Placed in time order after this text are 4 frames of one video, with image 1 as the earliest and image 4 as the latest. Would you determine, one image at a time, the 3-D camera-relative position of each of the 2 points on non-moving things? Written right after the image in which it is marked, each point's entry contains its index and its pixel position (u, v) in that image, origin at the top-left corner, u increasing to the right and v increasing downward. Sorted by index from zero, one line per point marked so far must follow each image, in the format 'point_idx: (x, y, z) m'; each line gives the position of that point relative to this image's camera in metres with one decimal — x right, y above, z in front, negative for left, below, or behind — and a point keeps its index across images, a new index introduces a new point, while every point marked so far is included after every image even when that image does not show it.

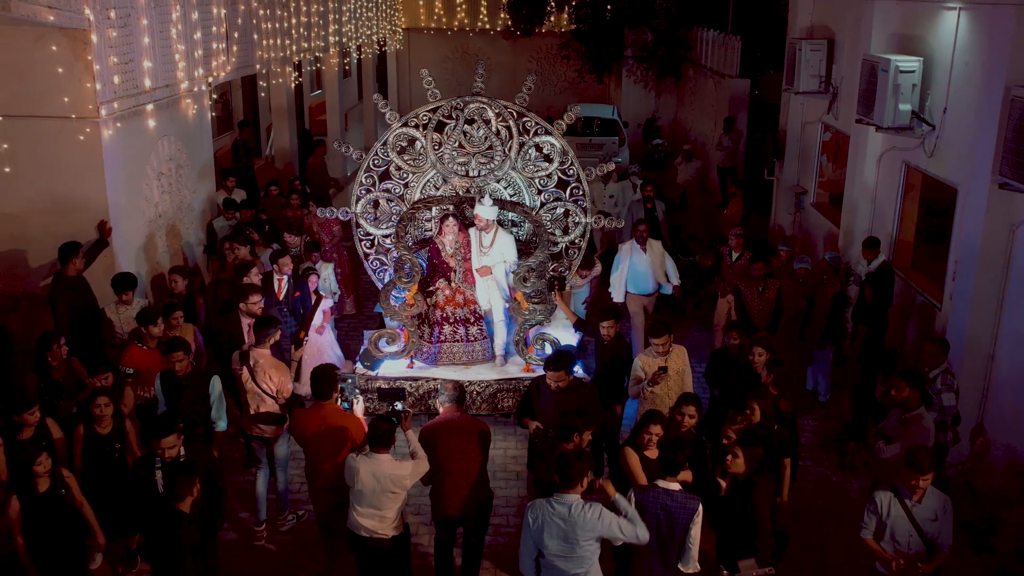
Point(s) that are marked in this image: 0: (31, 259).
0: (-4.0, +0.2, +7.9) m
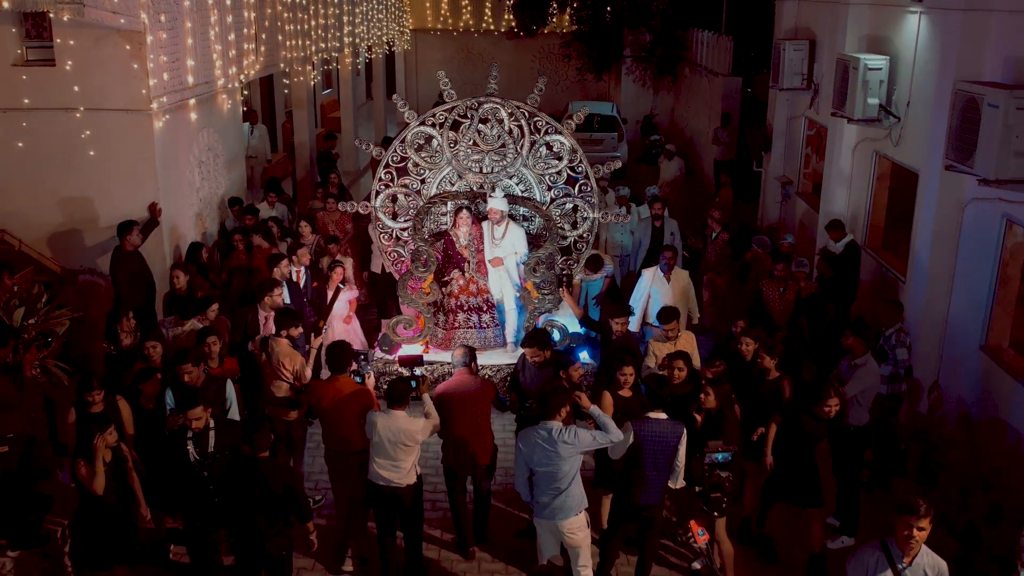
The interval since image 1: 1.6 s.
0: (-4.0, +0.5, +8.8) m
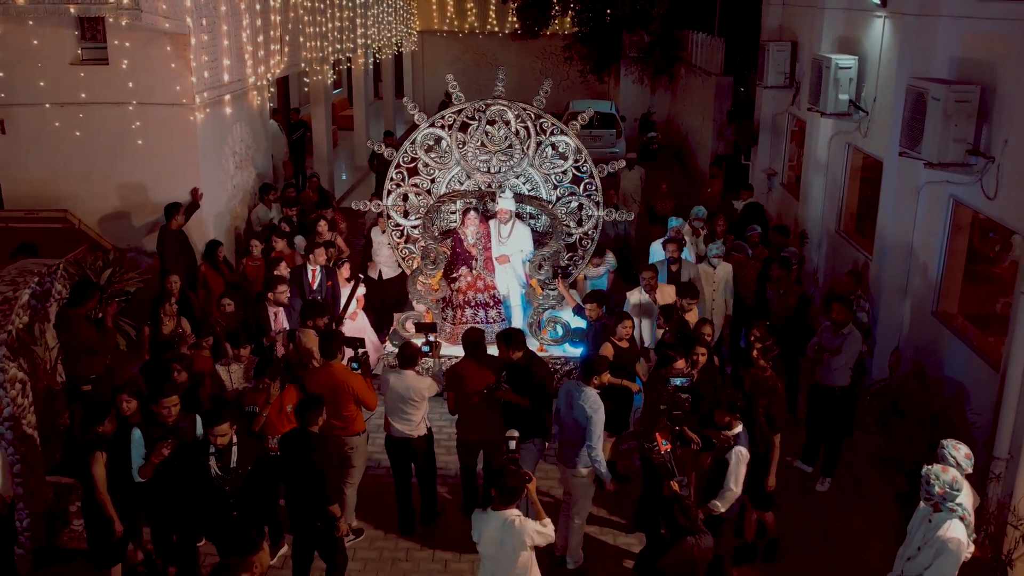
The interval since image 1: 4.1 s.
0: (-3.9, +0.7, +9.7) m
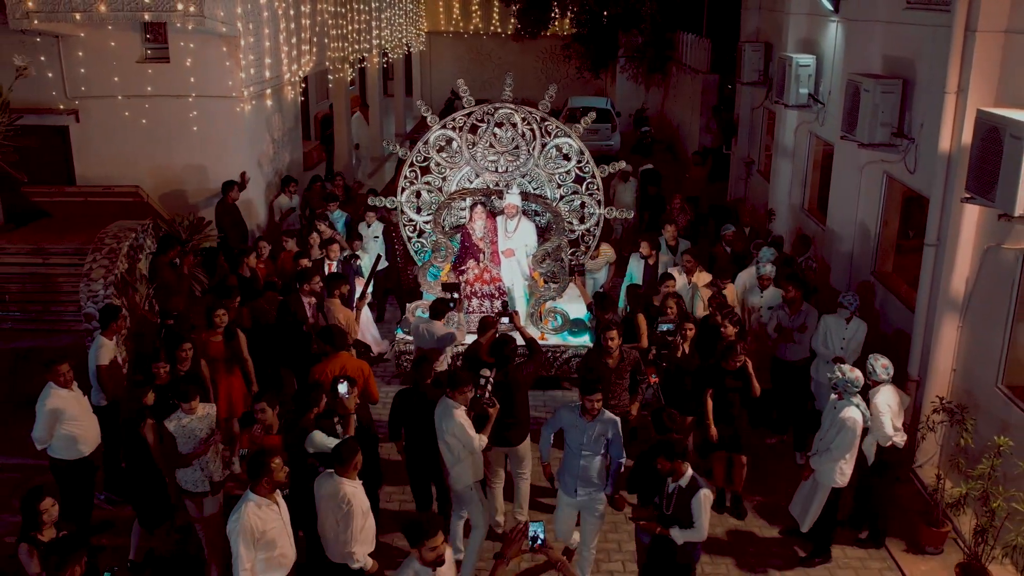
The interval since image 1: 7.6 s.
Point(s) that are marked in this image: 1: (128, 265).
0: (-3.9, +1.1, +11.2) m
1: (-3.3, +0.2, +8.0) m
